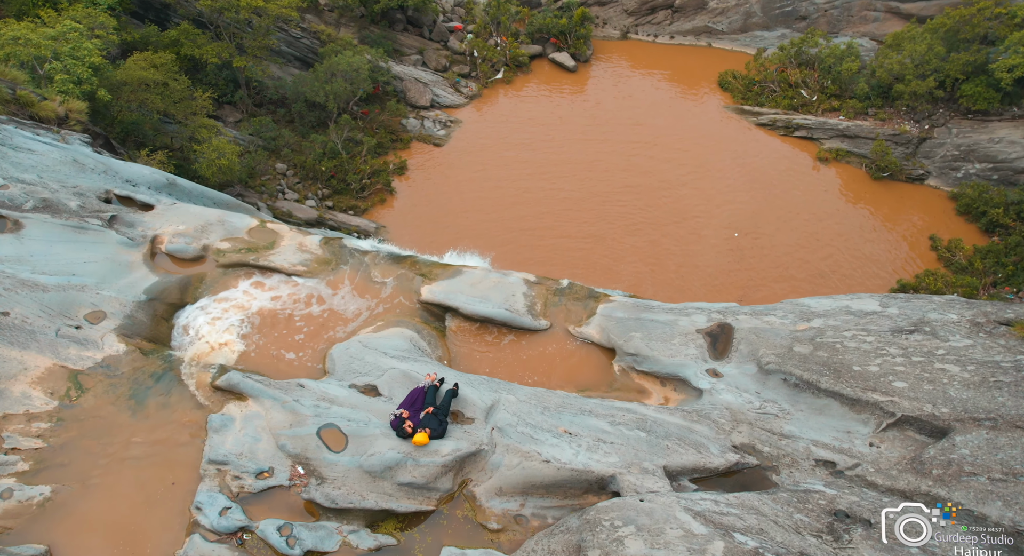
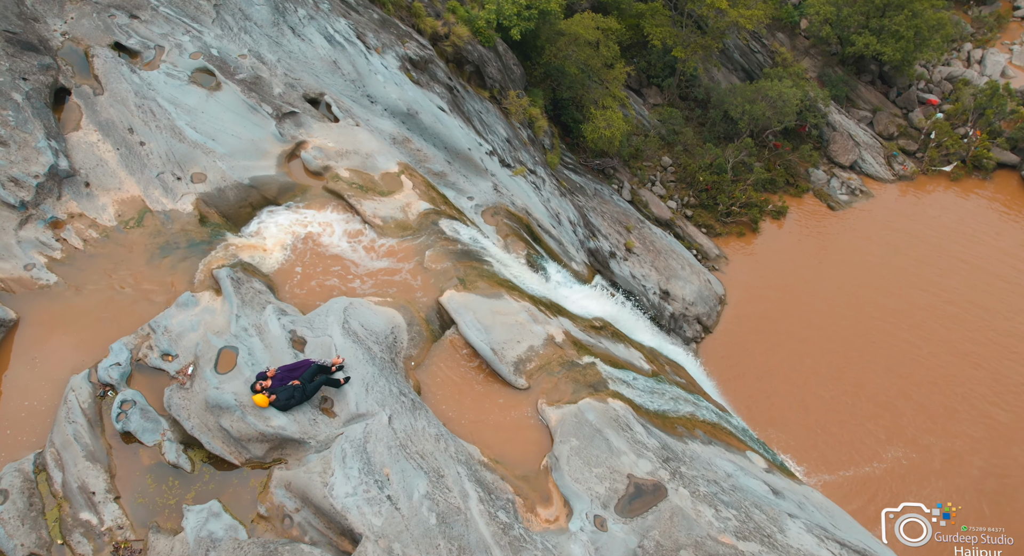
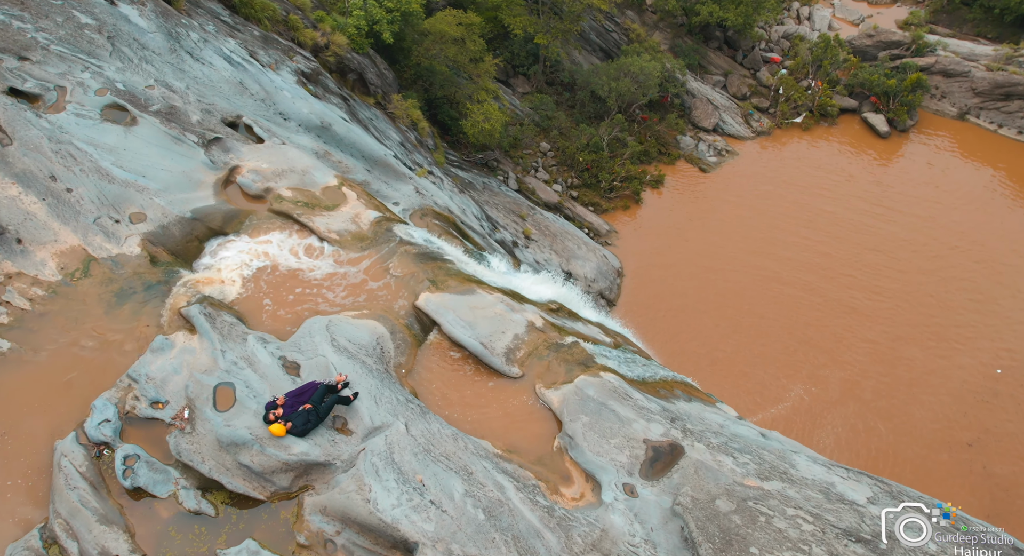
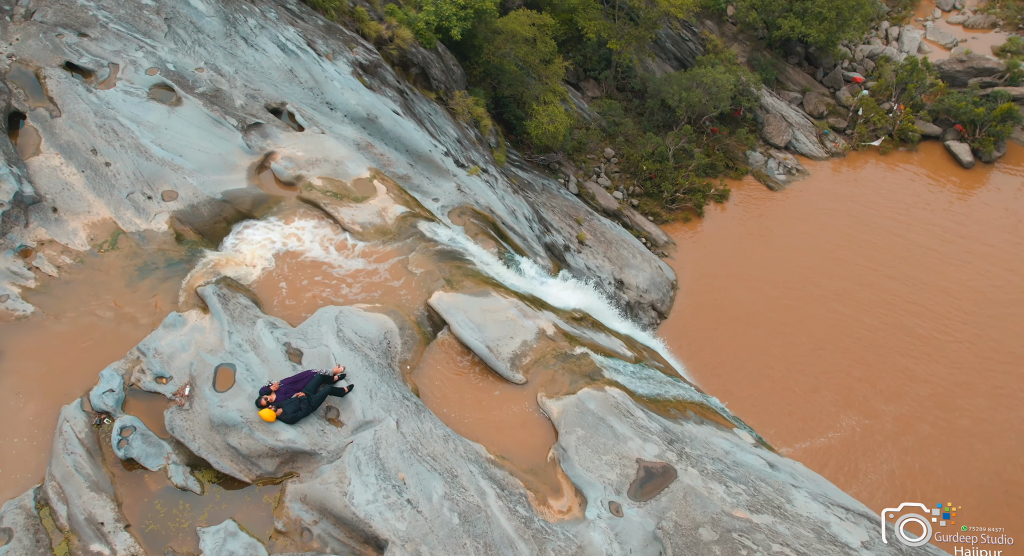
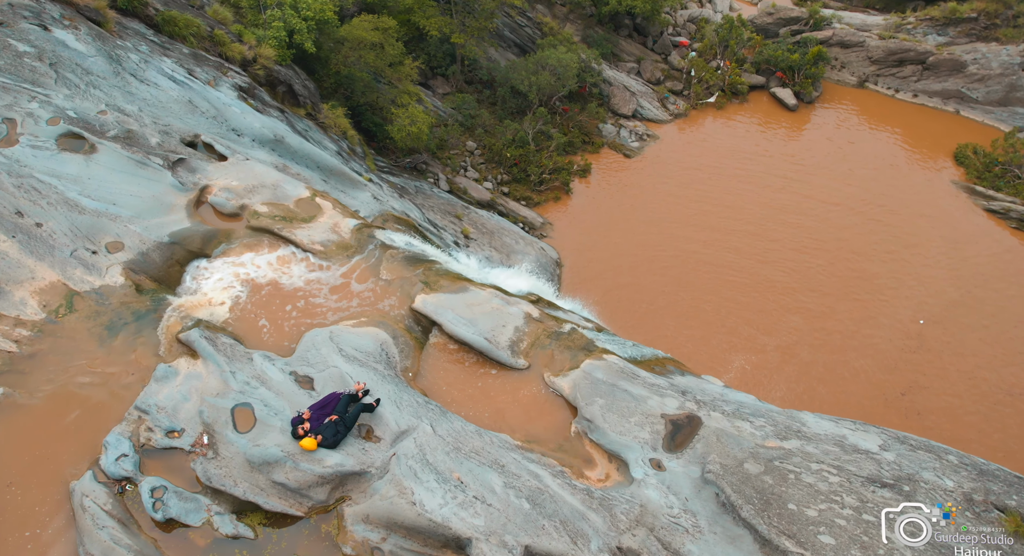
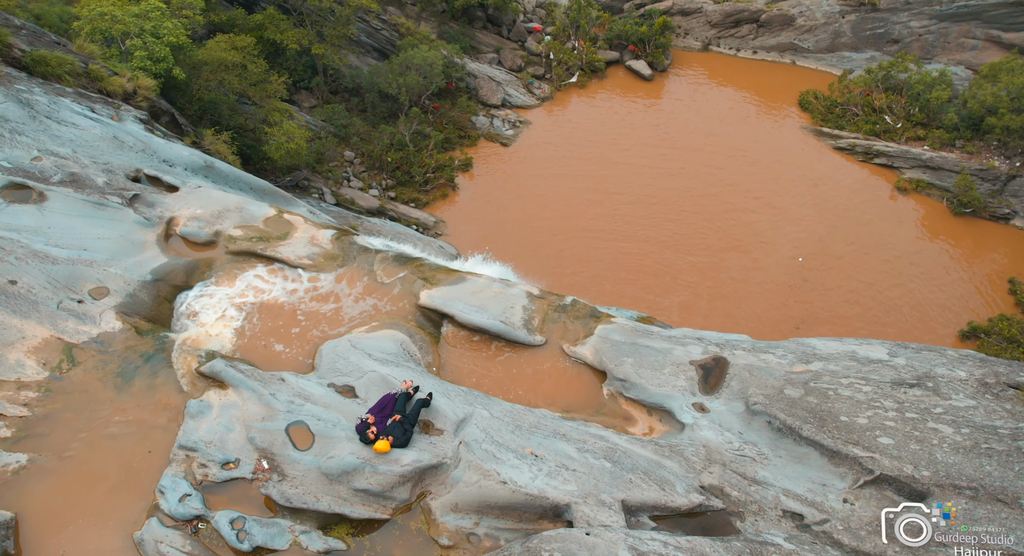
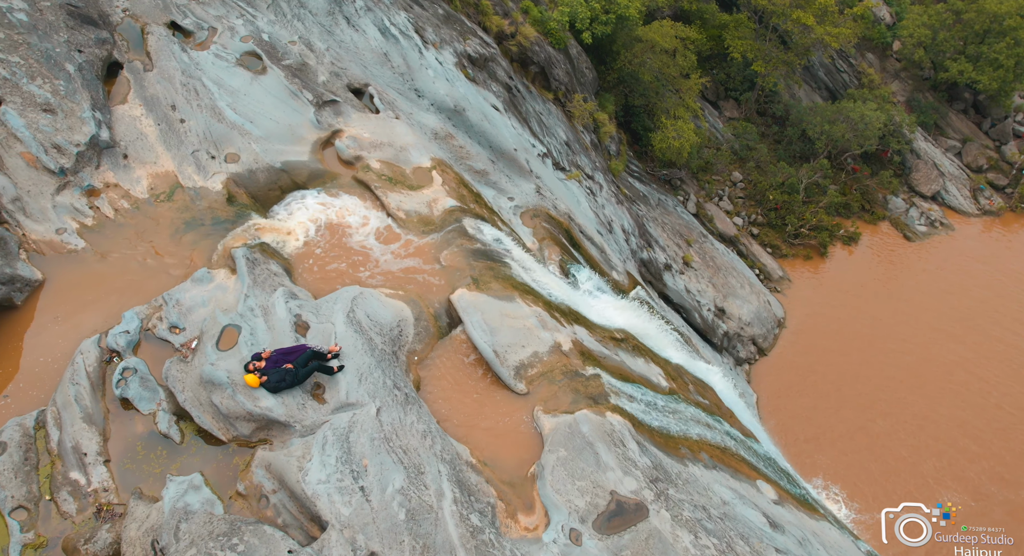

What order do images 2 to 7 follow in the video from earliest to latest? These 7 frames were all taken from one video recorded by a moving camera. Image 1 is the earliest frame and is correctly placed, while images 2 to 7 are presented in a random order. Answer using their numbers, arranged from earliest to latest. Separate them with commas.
6, 5, 3, 4, 2, 7
